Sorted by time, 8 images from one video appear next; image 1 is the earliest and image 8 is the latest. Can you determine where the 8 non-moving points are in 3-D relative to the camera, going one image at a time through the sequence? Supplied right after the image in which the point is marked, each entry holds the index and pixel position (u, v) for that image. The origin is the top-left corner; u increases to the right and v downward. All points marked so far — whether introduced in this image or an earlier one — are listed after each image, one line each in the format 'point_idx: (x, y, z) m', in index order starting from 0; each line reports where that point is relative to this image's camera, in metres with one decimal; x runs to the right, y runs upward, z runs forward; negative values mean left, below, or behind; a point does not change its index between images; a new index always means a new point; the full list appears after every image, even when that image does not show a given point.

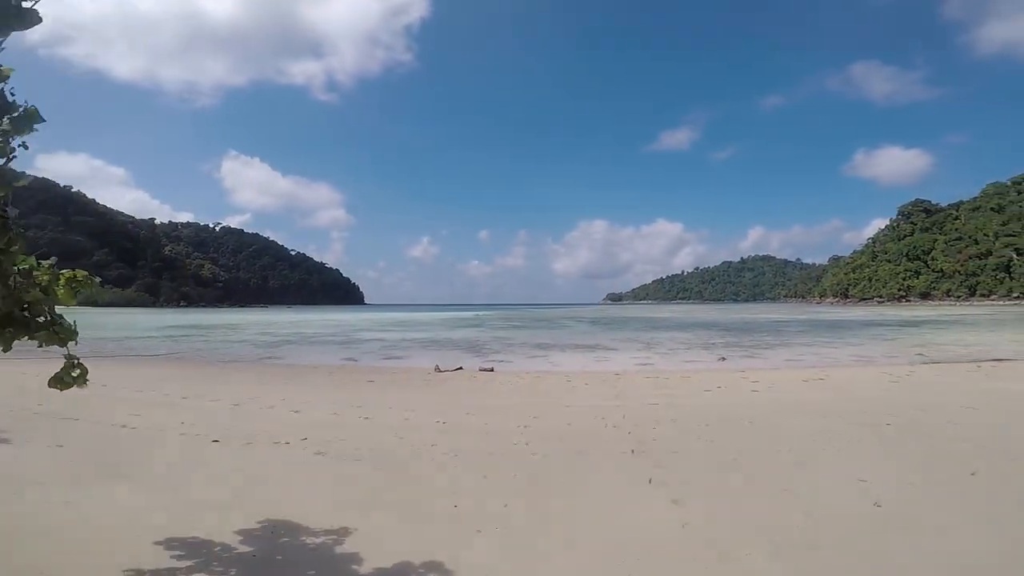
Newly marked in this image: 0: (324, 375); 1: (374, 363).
0: (-5.0, -2.4, +14.0) m
1: (-5.0, -2.8, +18.7) m
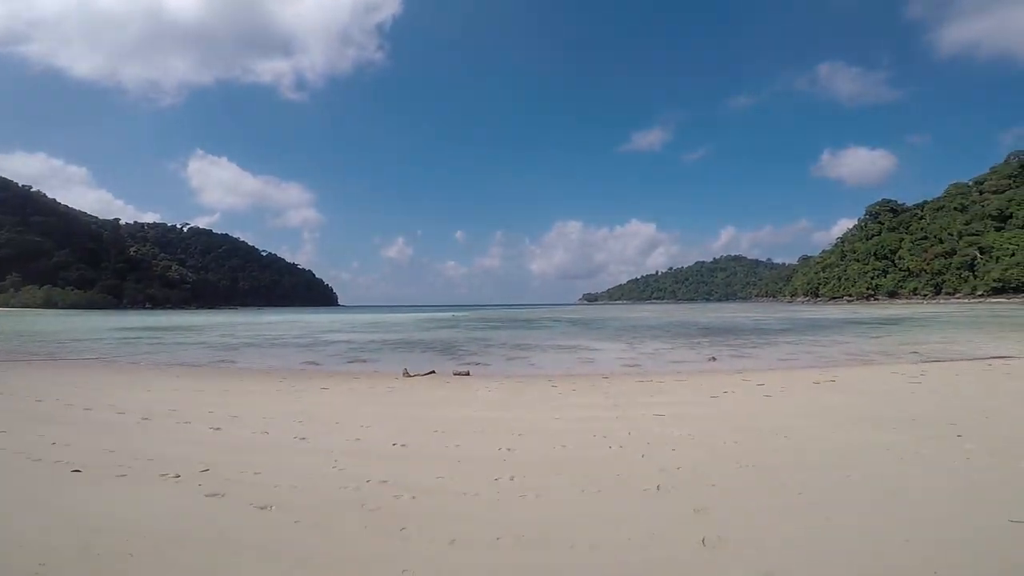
0: (-5.6, -2.3, +12.3) m
1: (-5.7, -2.6, +16.9) m
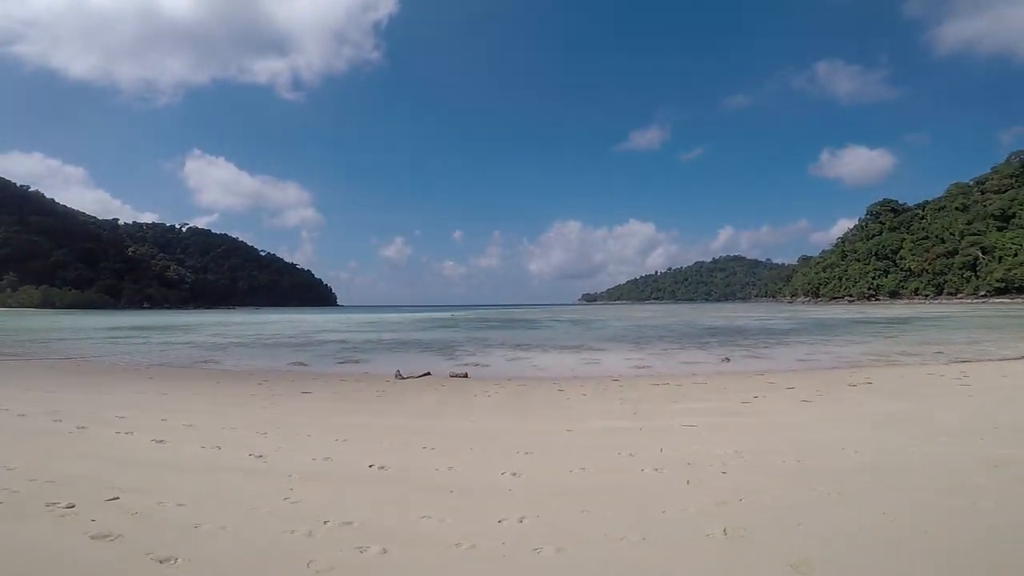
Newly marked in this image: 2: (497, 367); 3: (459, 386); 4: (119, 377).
0: (-5.5, -2.1, +11.1) m
1: (-5.7, -2.5, +15.8) m
2: (-0.4, -2.4, +15.9) m
3: (-1.0, -2.0, +10.6) m
4: (-9.8, -2.2, +12.9) m
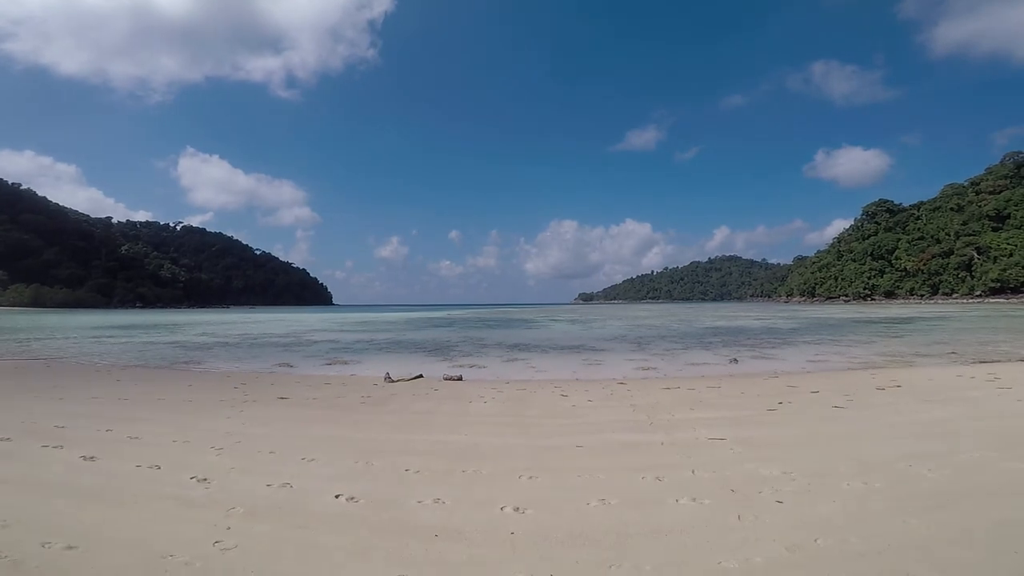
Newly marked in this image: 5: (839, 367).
0: (-5.5, -2.0, +10.2) m
1: (-5.8, -2.4, +14.9) m
2: (-0.5, -2.4, +15.0) m
3: (-1.1, -1.9, +9.7) m
4: (-9.8, -2.1, +11.9) m
5: (+9.6, -2.3, +15.3) m
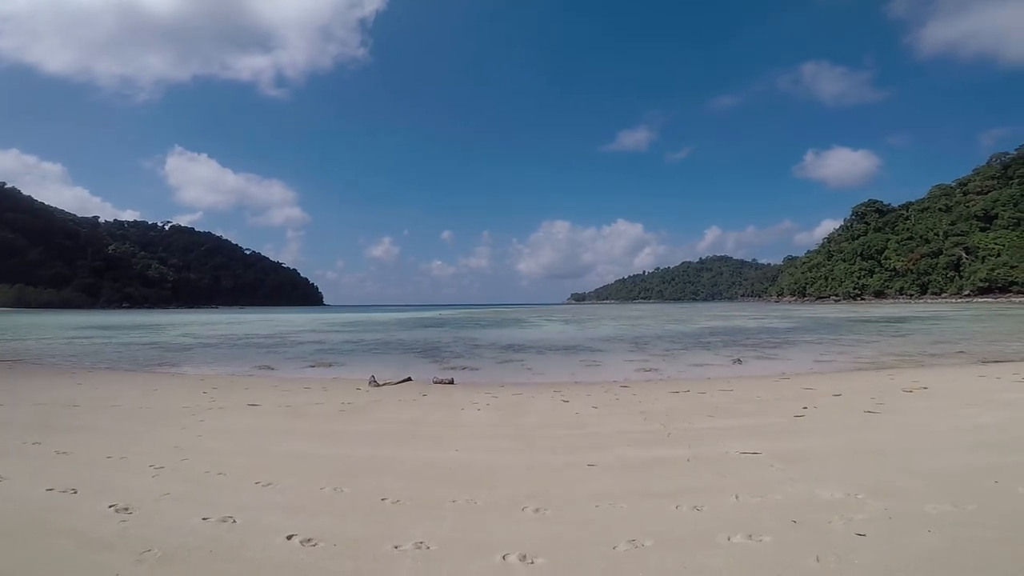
0: (-5.6, -1.9, +9.3) m
1: (-5.9, -2.3, +14.0) m
2: (-0.7, -2.3, +14.2) m
3: (-1.1, -1.8, +8.8) m
4: (-9.9, -2.0, +10.9) m
5: (+9.5, -2.2, +14.6) m
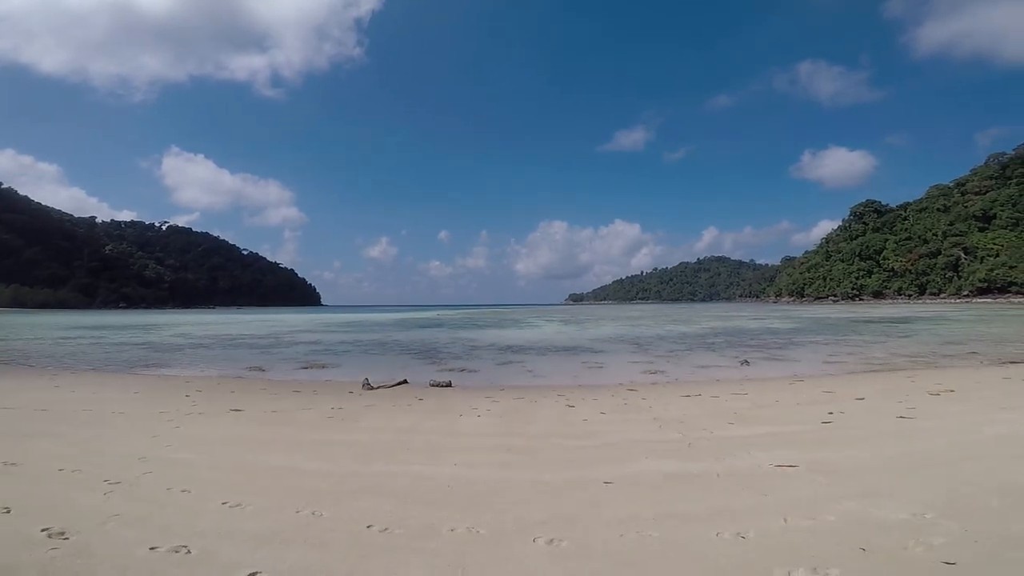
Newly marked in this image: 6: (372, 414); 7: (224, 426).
0: (-5.6, -1.9, +8.7) m
1: (-5.9, -2.3, +13.4) m
2: (-0.6, -2.2, +13.6) m
3: (-1.1, -1.8, +8.3) m
4: (-9.9, -2.0, +10.3) m
5: (+9.5, -2.2, +14.1) m
6: (-2.0, -1.7, +7.2) m
7: (-3.6, -1.7, +6.5) m
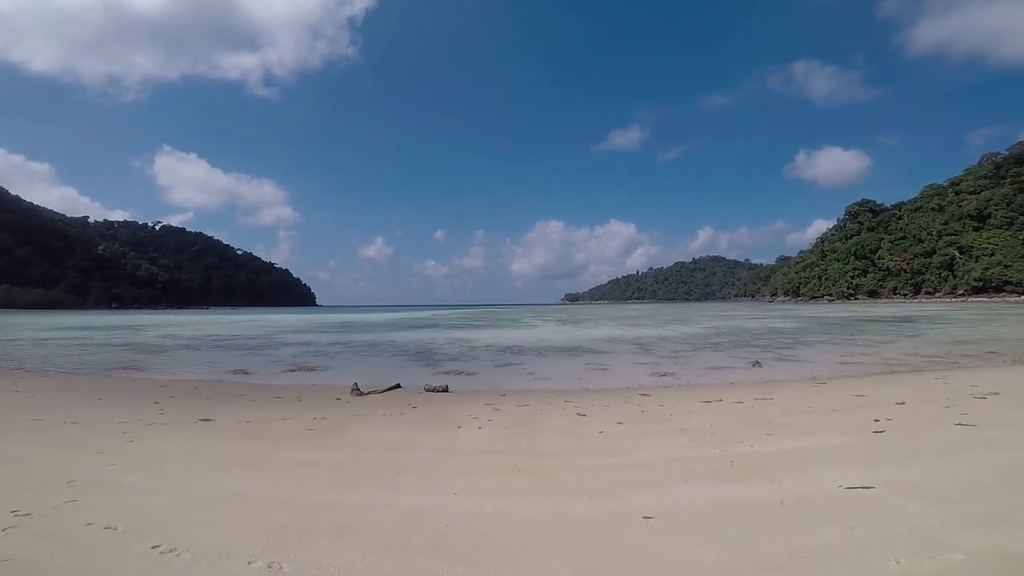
0: (-5.5, -1.8, +7.8) m
1: (-5.9, -2.2, +12.5) m
2: (-0.6, -2.2, +12.8) m
3: (-1.0, -1.7, +7.4) m
4: (-9.9, -1.9, +9.4) m
5: (+9.5, -2.1, +13.3) m
6: (-1.9, -1.7, +6.3) m
7: (-3.5, -1.7, +5.7) m
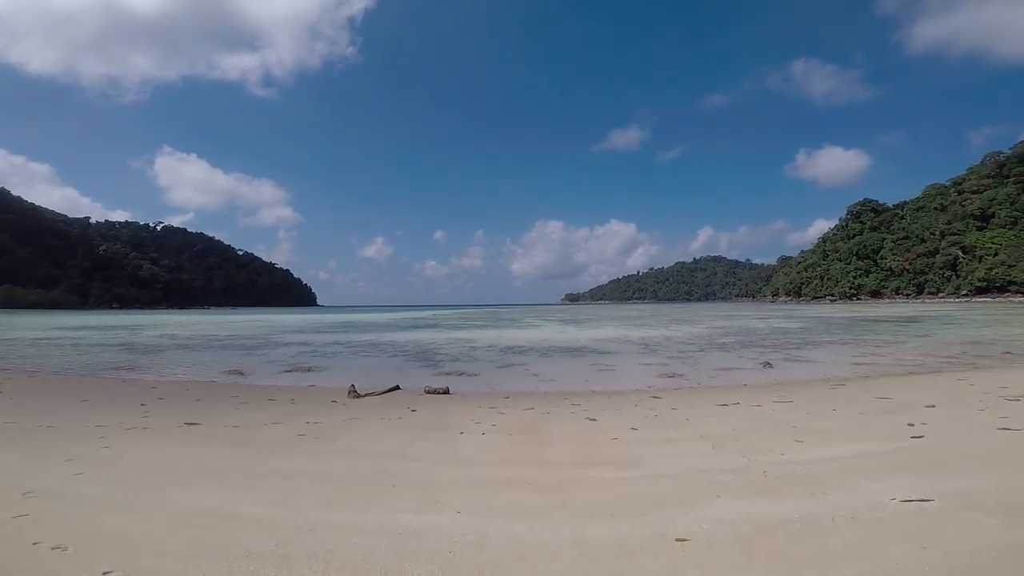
0: (-5.5, -1.8, +7.4) m
1: (-5.8, -2.2, +12.1) m
2: (-0.5, -2.1, +12.3) m
3: (-1.0, -1.7, +7.0) m
4: (-9.8, -1.9, +9.0) m
5: (+9.6, -2.1, +12.9) m
6: (-1.8, -1.6, +5.9) m
7: (-3.5, -1.6, +5.3) m
